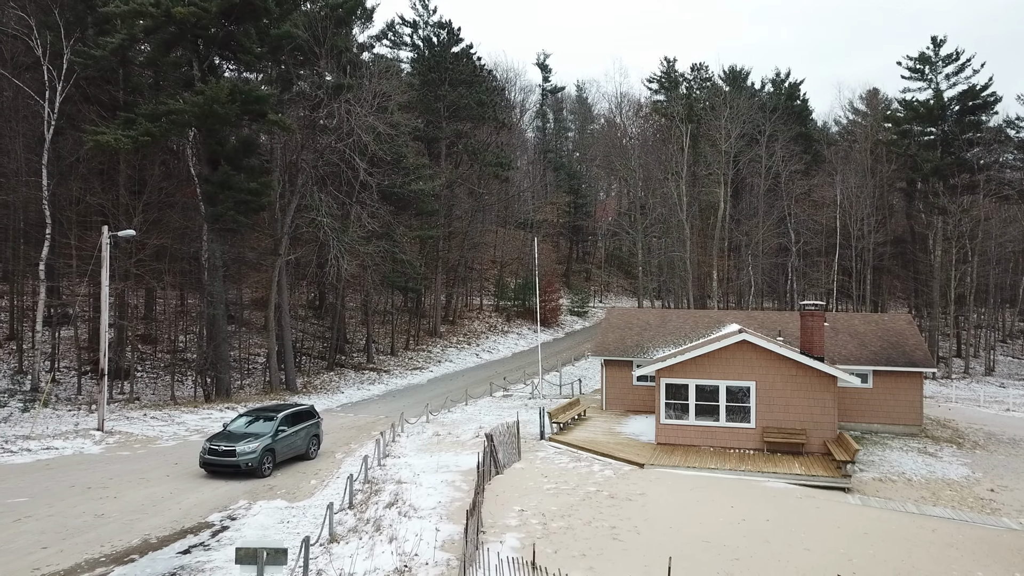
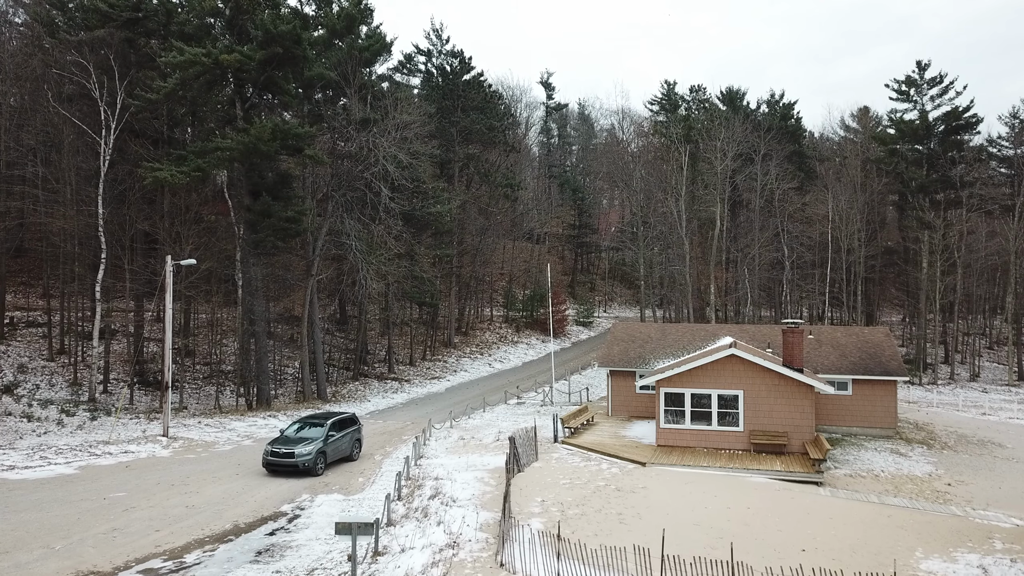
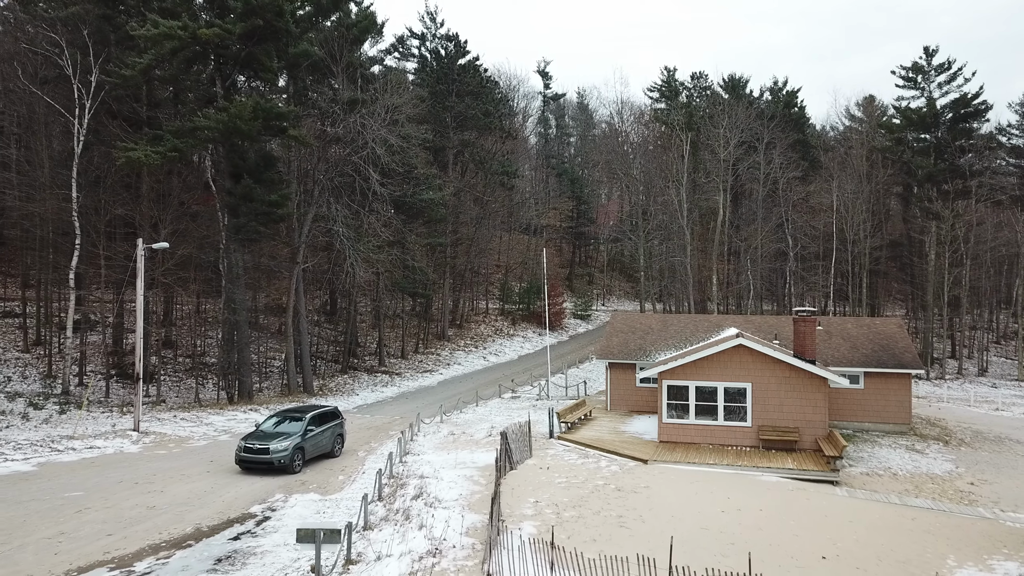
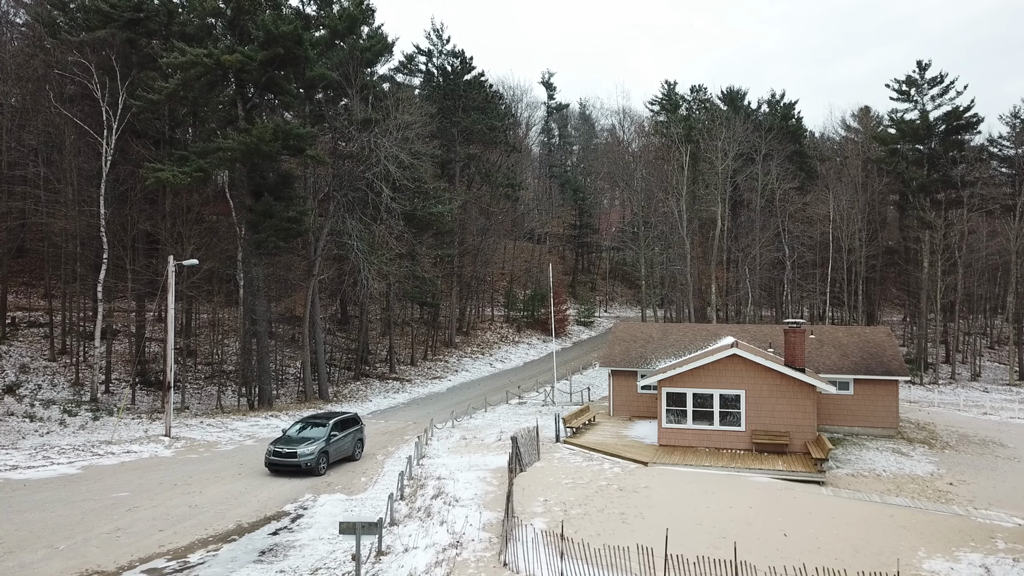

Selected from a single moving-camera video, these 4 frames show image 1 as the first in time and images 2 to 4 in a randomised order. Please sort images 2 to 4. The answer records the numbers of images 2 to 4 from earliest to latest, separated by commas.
3, 2, 4
